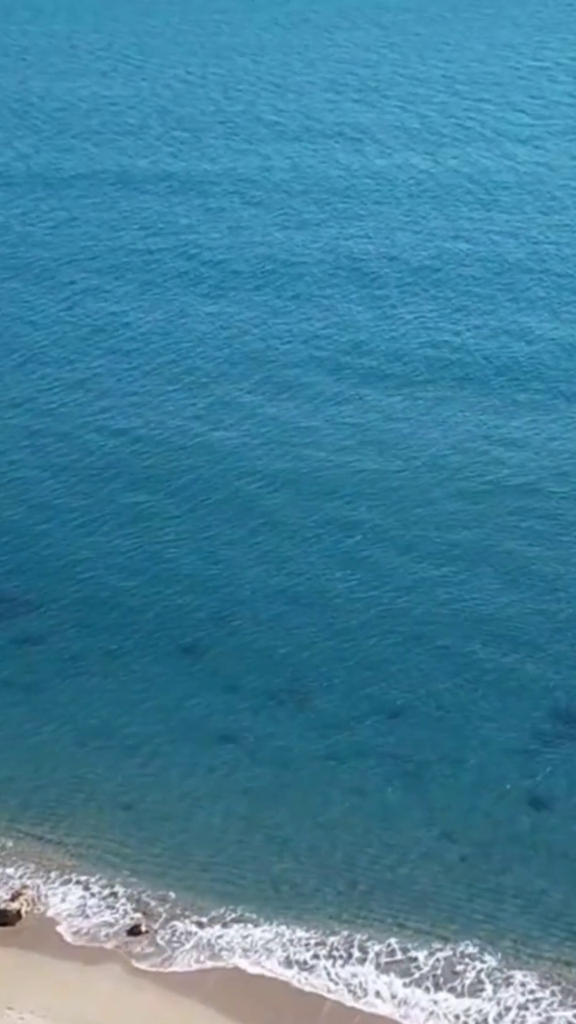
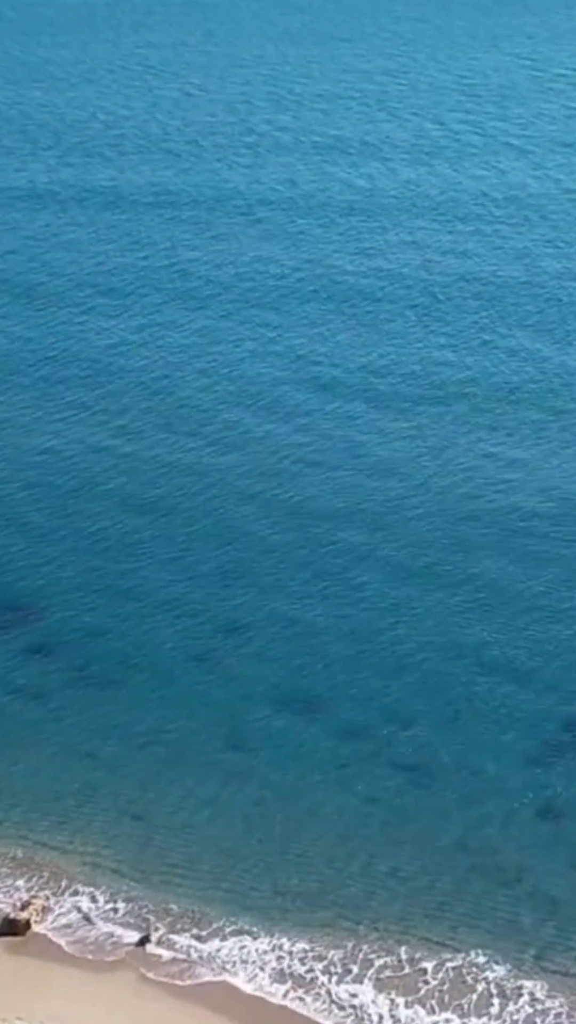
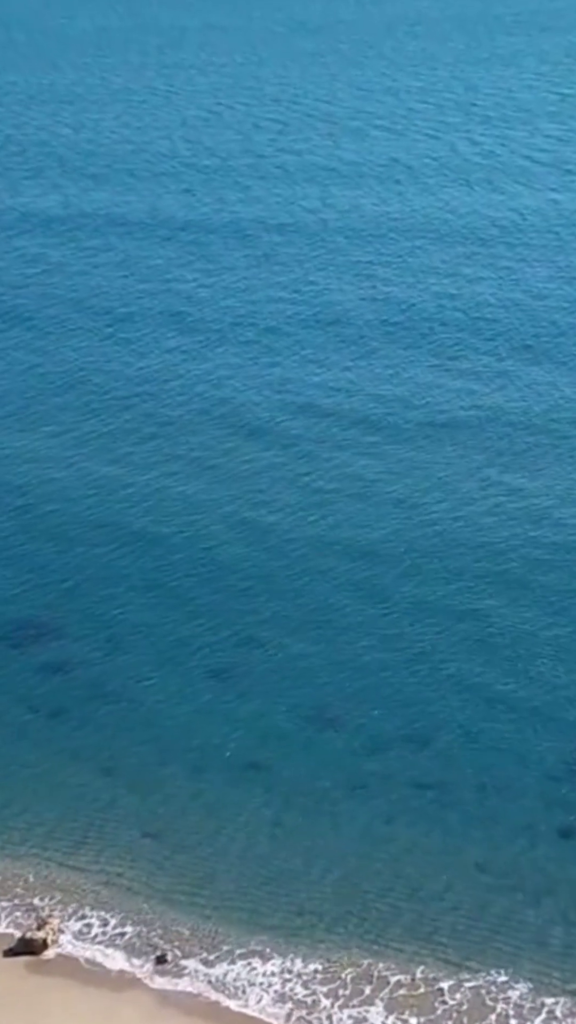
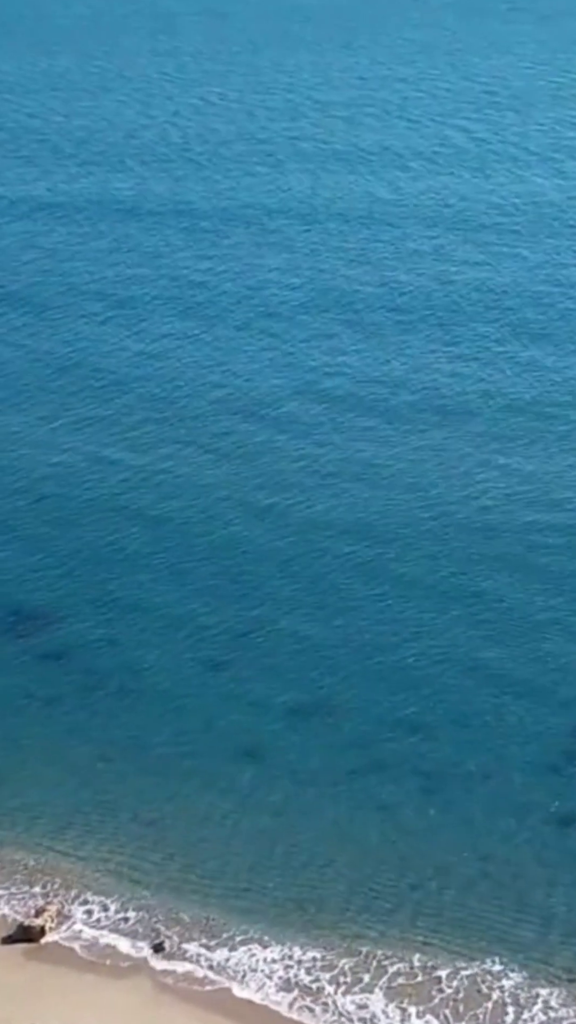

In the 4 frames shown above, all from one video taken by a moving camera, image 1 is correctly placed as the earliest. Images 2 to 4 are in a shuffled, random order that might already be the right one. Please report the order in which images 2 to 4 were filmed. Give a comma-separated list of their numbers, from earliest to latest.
2, 4, 3
